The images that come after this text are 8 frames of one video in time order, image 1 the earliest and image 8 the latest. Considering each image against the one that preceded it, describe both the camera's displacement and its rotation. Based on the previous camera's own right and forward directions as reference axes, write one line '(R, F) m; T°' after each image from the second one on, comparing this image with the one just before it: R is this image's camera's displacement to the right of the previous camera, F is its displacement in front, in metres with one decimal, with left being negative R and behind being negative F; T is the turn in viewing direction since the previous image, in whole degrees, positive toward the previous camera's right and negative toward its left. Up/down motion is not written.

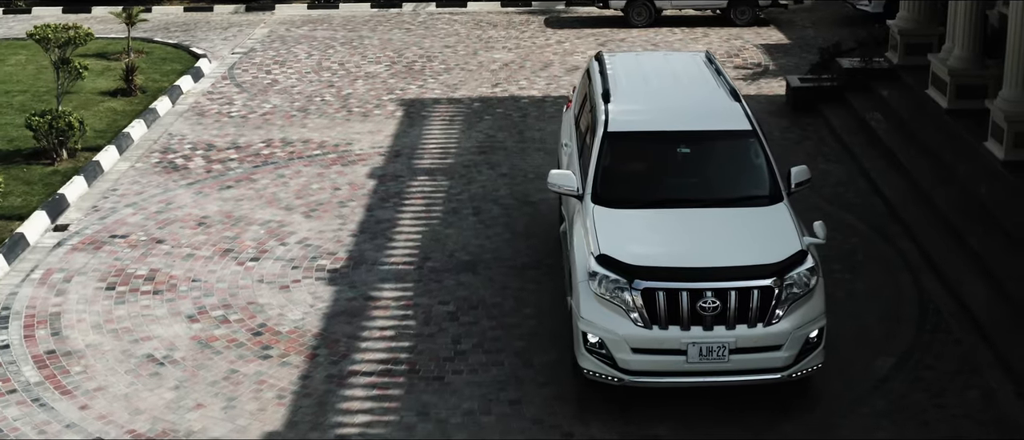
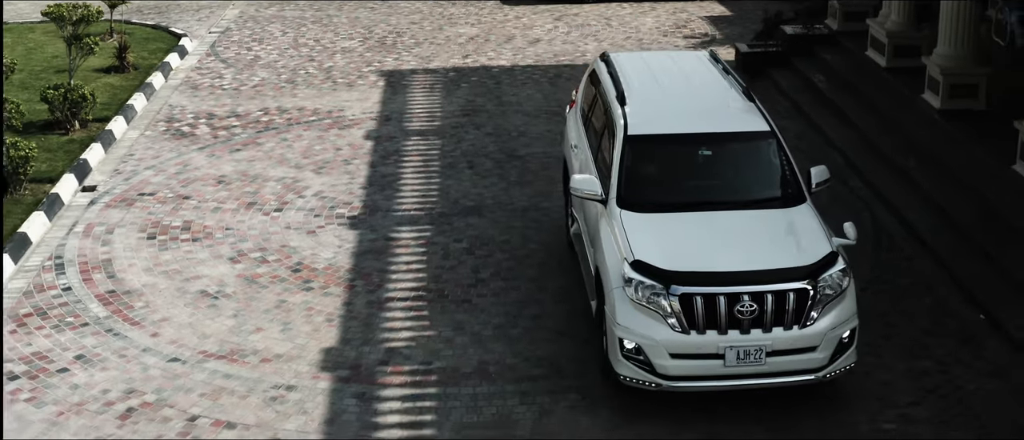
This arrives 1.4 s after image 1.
(-0.7, -1.3) m; +3°
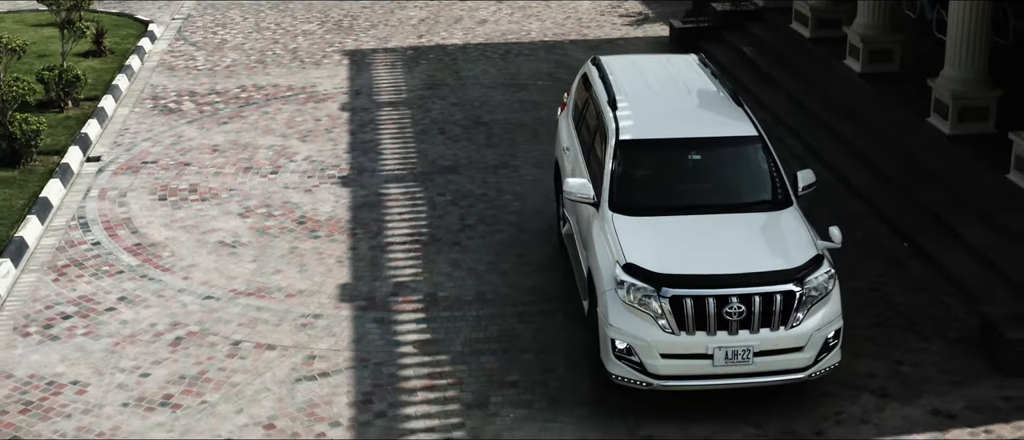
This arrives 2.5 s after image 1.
(-0.6, -1.5) m; +4°
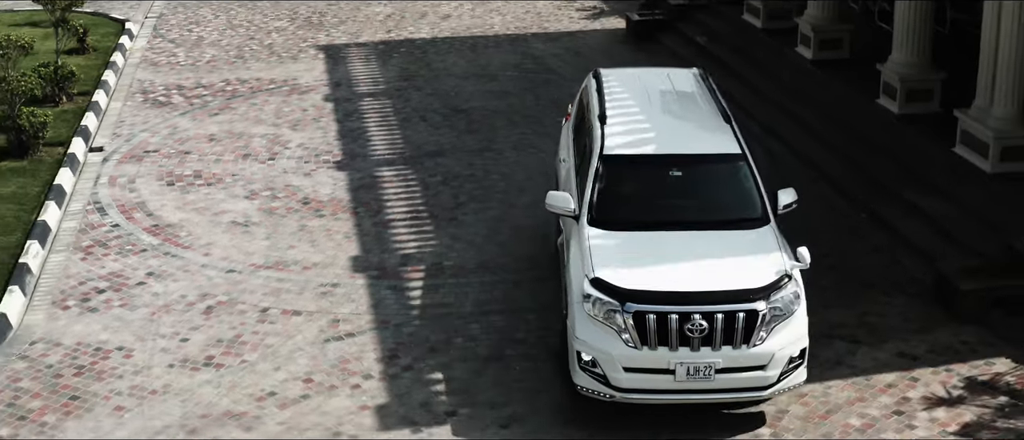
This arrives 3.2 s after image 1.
(-0.6, -1.1) m; +3°
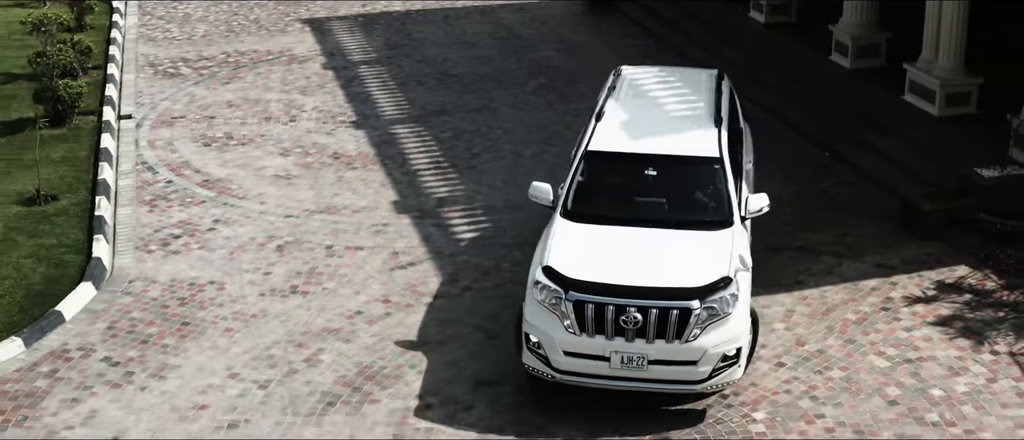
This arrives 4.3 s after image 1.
(-1.3, -1.8) m; +5°
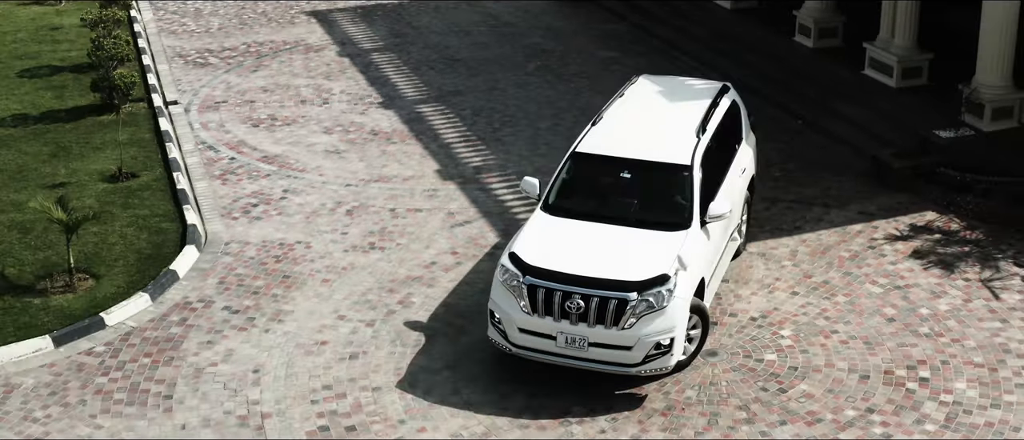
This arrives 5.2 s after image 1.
(-1.5, -2.2) m; +4°
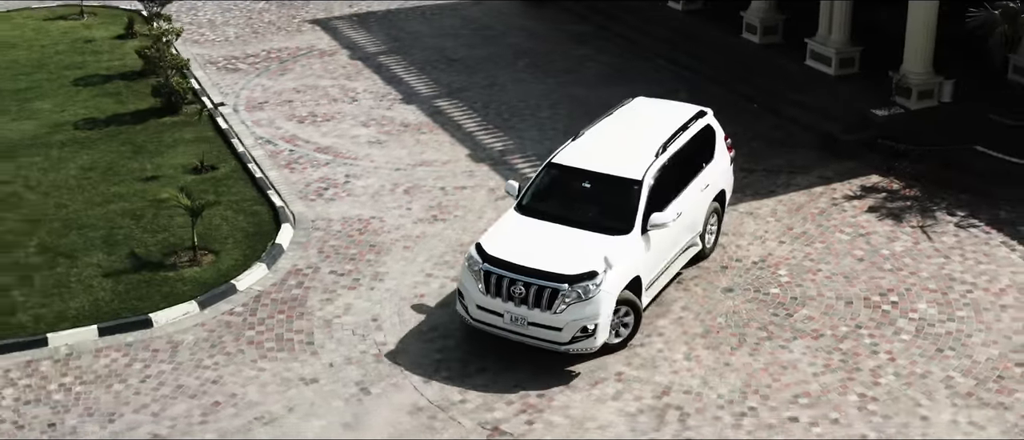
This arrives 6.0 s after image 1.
(-2.1, -3.3) m; +5°
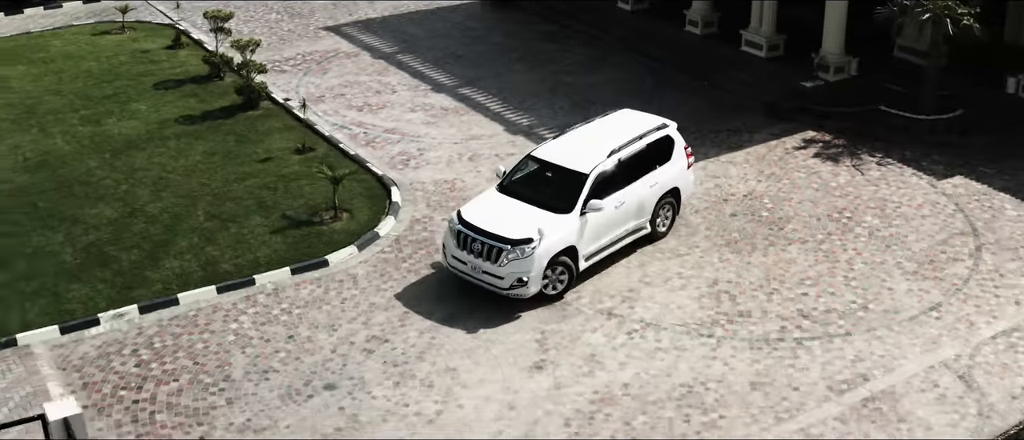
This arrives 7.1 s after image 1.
(-4.2, -6.0) m; +8°
